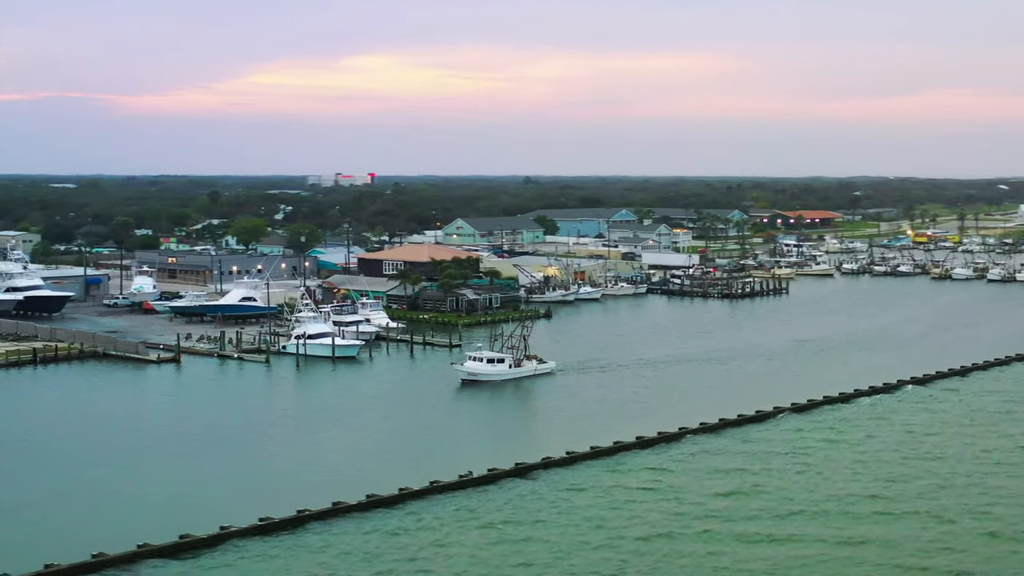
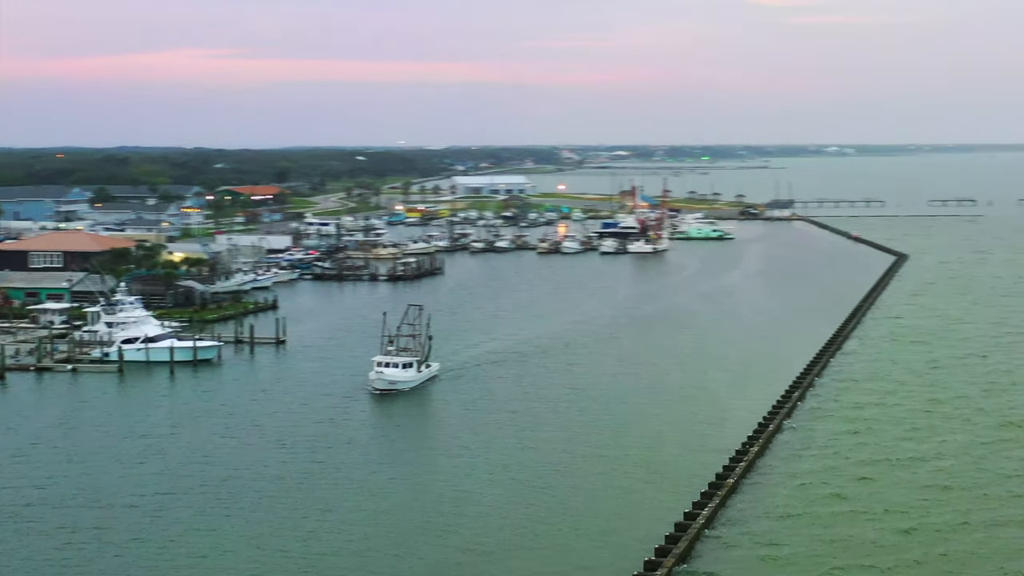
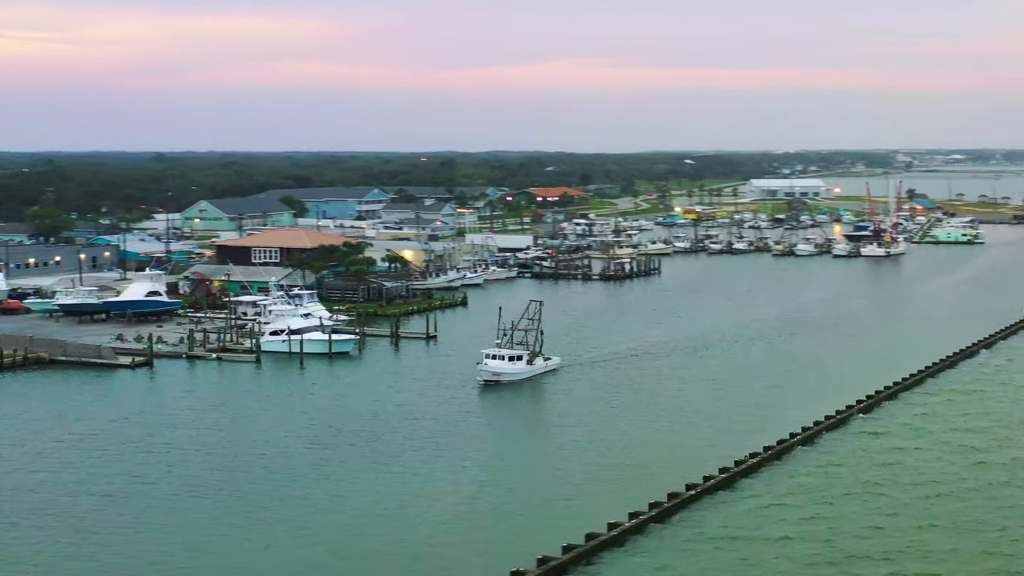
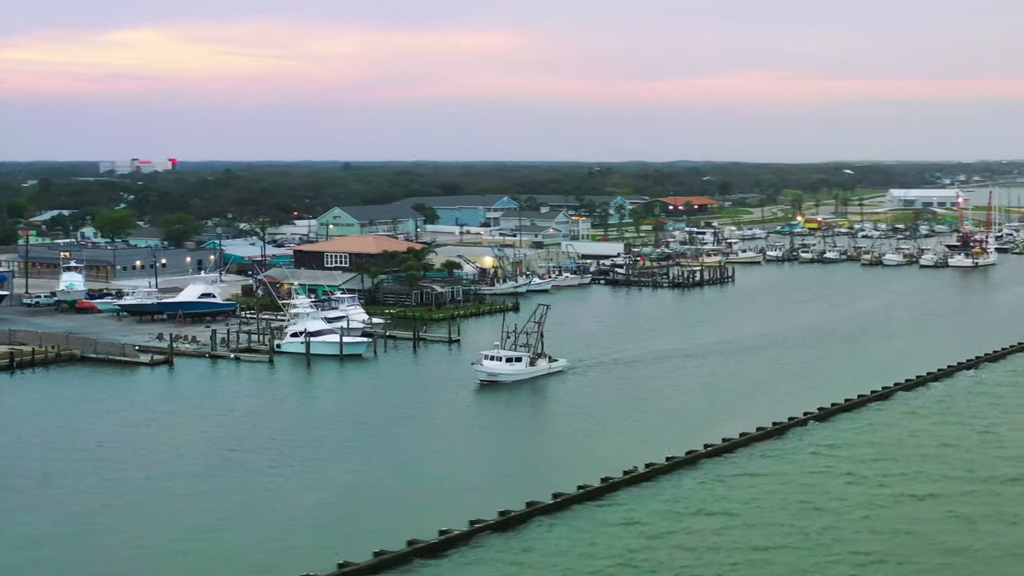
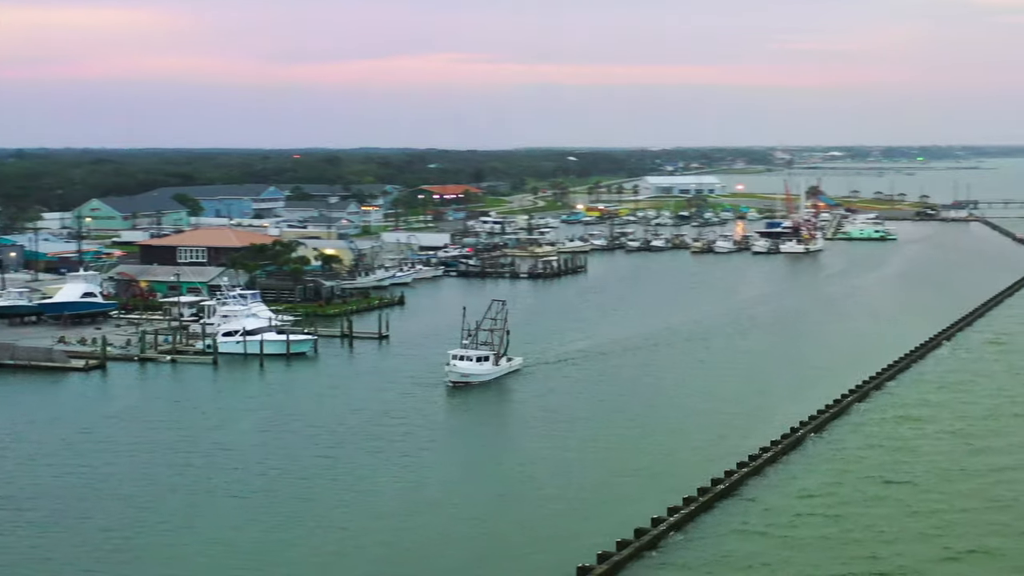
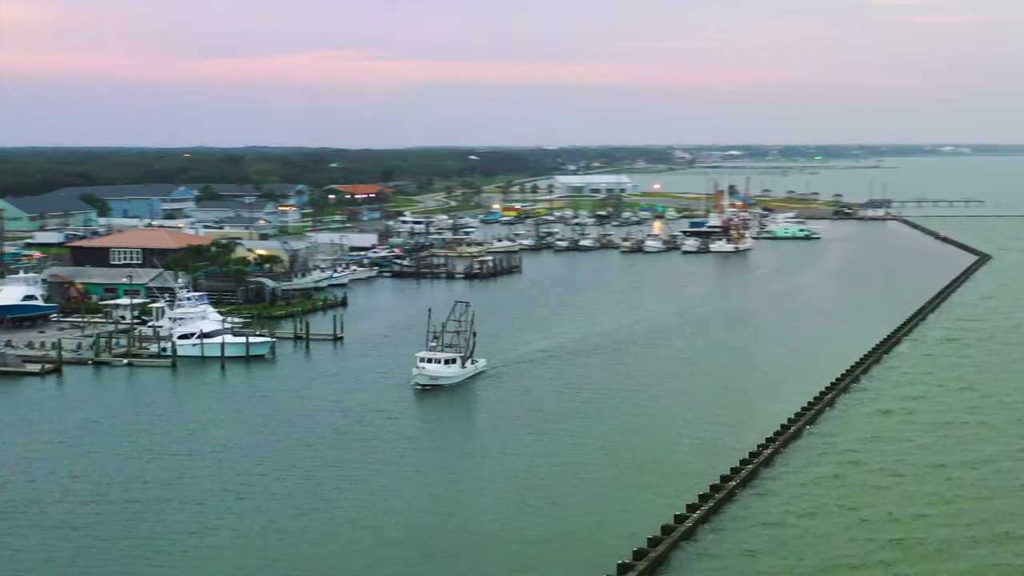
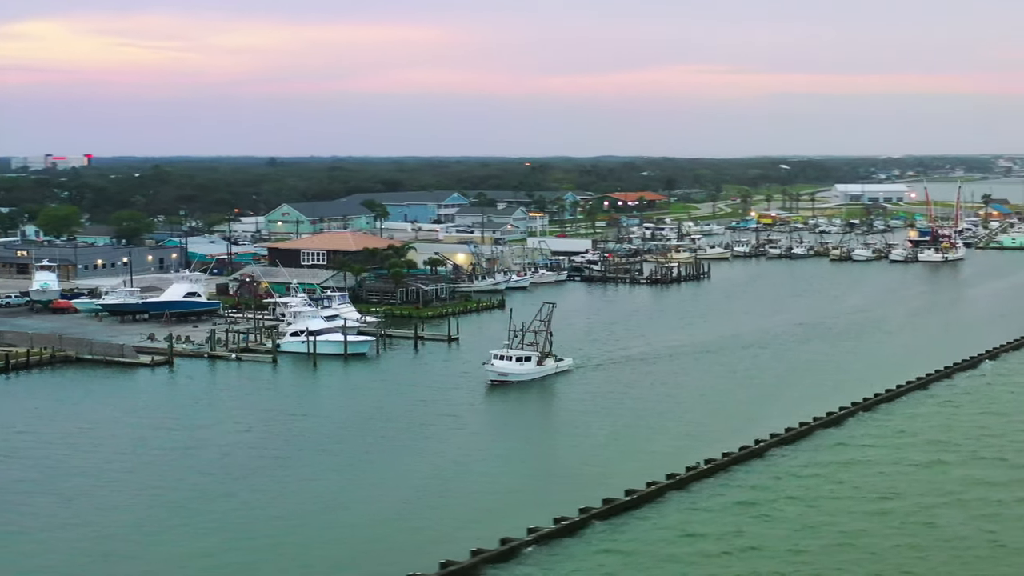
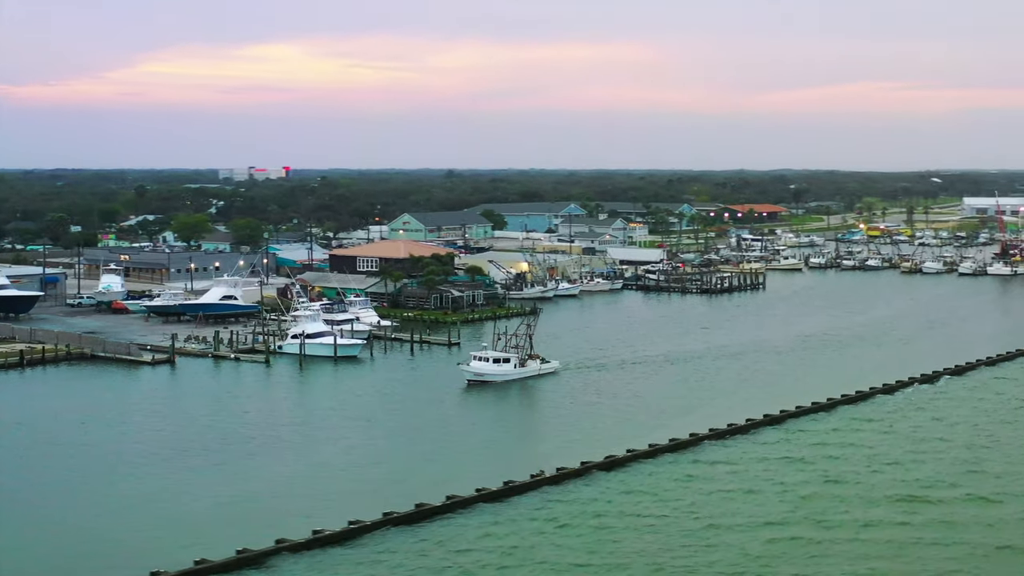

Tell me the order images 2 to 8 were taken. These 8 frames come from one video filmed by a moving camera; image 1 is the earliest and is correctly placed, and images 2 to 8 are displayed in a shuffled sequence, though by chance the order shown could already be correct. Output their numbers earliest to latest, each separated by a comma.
8, 4, 7, 3, 5, 6, 2
